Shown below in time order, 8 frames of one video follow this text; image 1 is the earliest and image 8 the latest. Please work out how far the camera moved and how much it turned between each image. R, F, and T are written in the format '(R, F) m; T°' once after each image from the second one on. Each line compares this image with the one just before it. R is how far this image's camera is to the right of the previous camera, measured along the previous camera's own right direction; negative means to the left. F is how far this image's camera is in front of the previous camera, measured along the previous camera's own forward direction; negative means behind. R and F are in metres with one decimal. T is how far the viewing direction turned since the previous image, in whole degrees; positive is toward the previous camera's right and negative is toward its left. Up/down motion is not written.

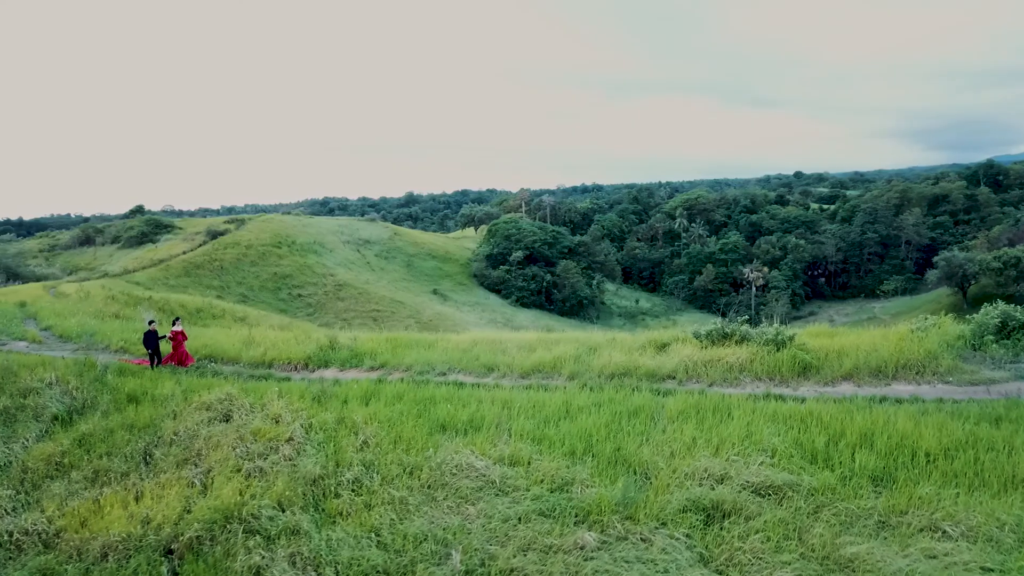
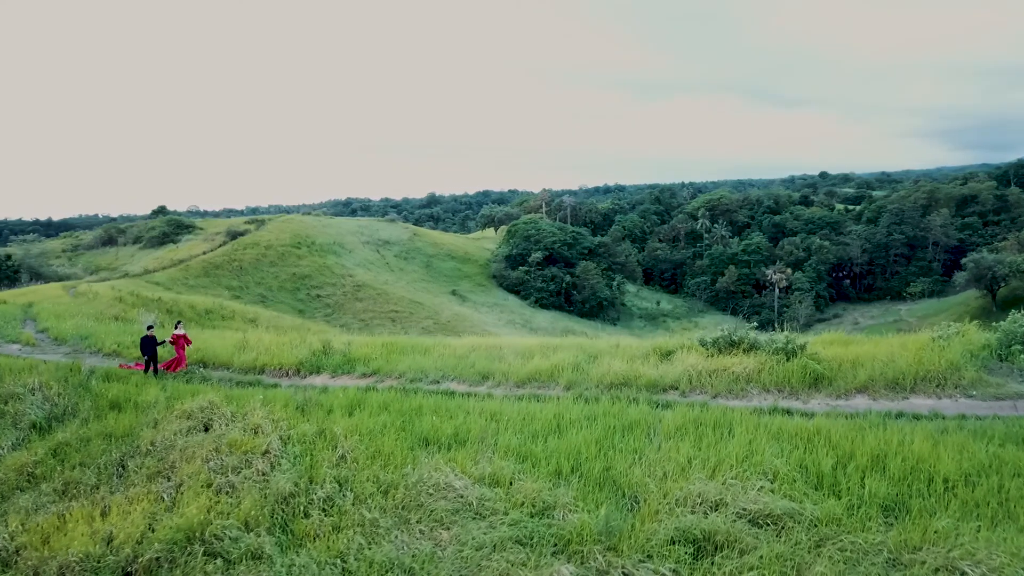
(+0.3, +0.5) m; -2°
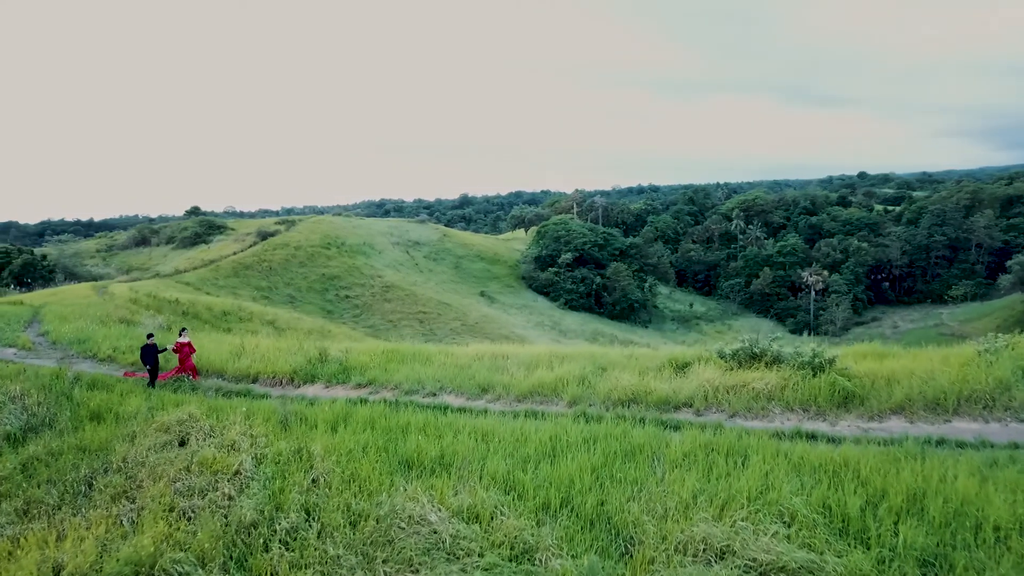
(+0.4, +0.8) m; -2°
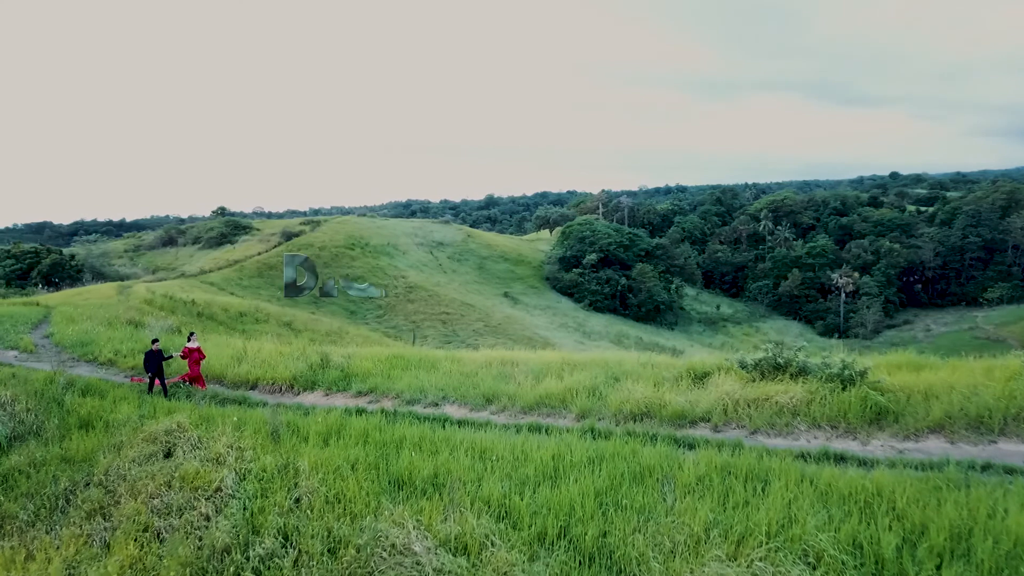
(+0.2, +0.6) m; -2°
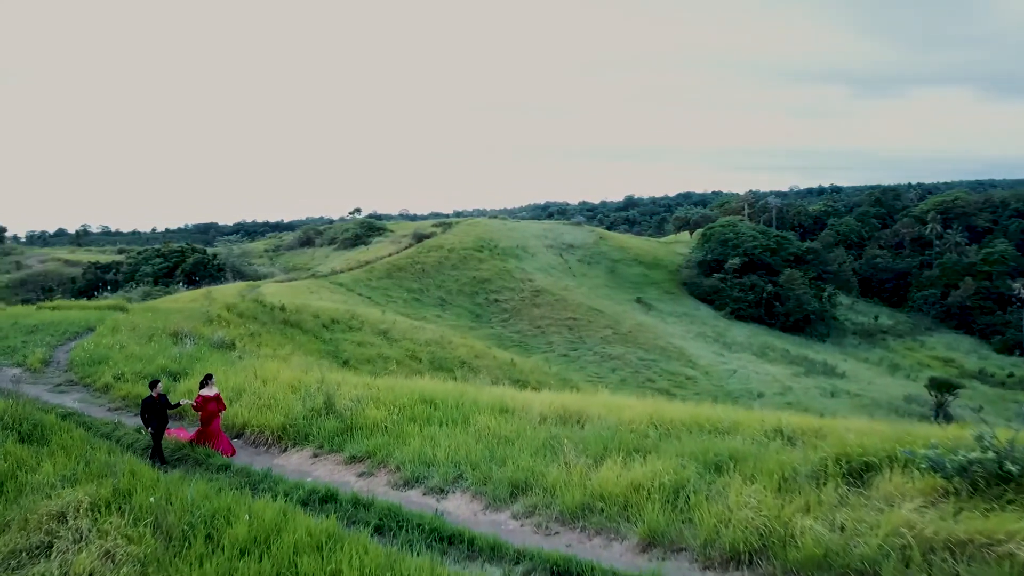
(+0.7, +3.3) m; -10°
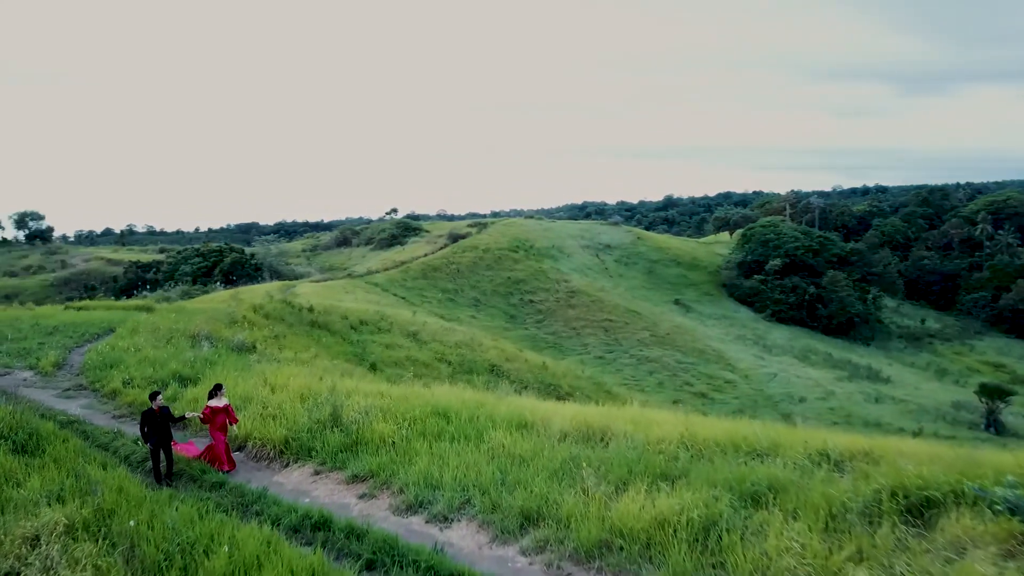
(+0.2, +0.6) m; -3°
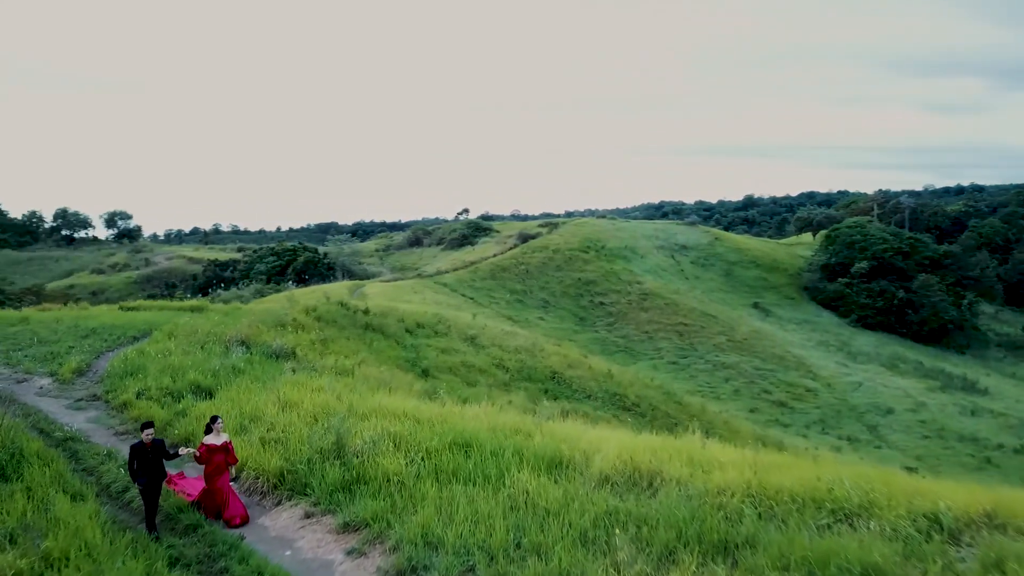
(+0.3, +1.2) m; -5°
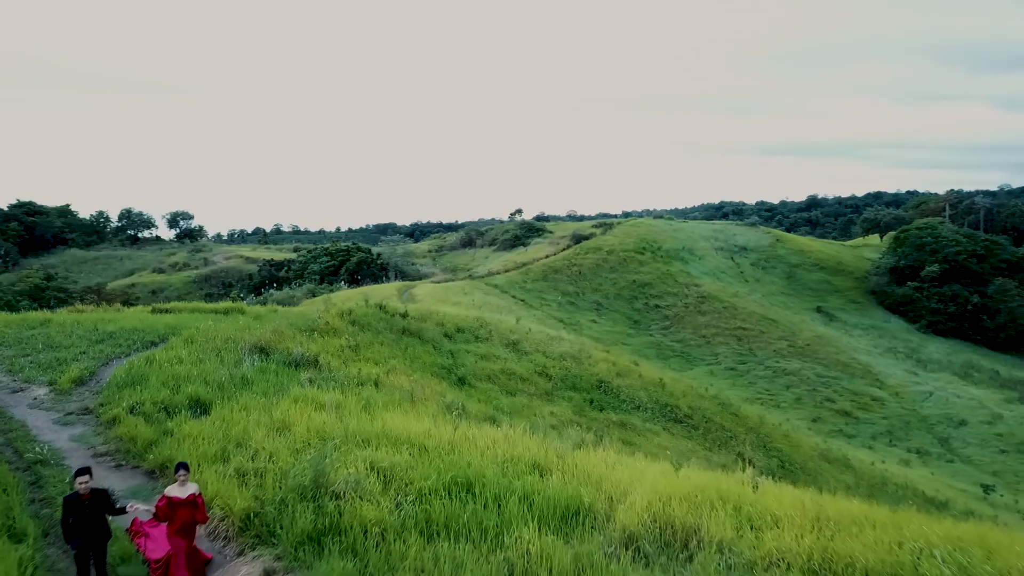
(+0.3, +1.1) m; -4°
